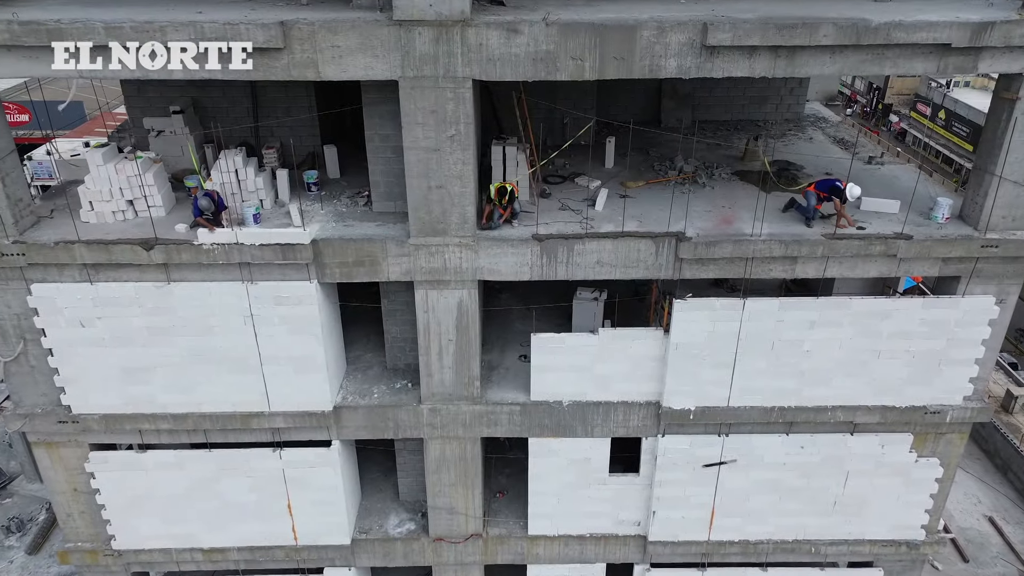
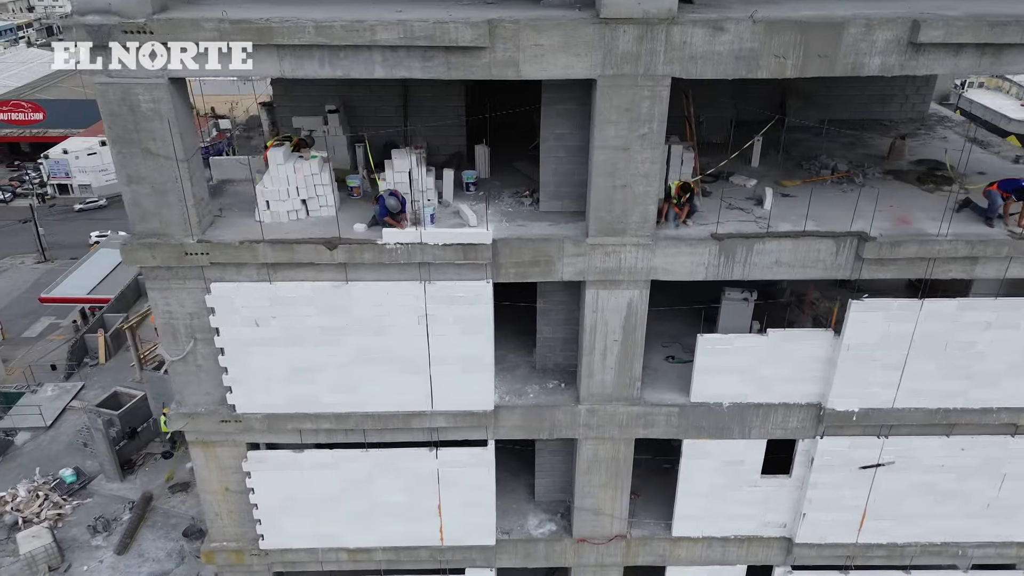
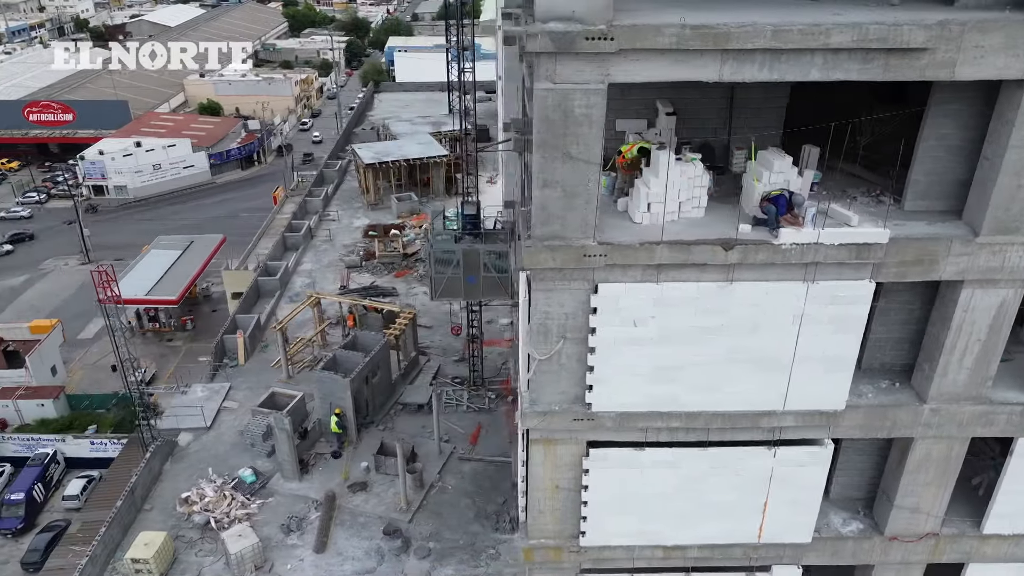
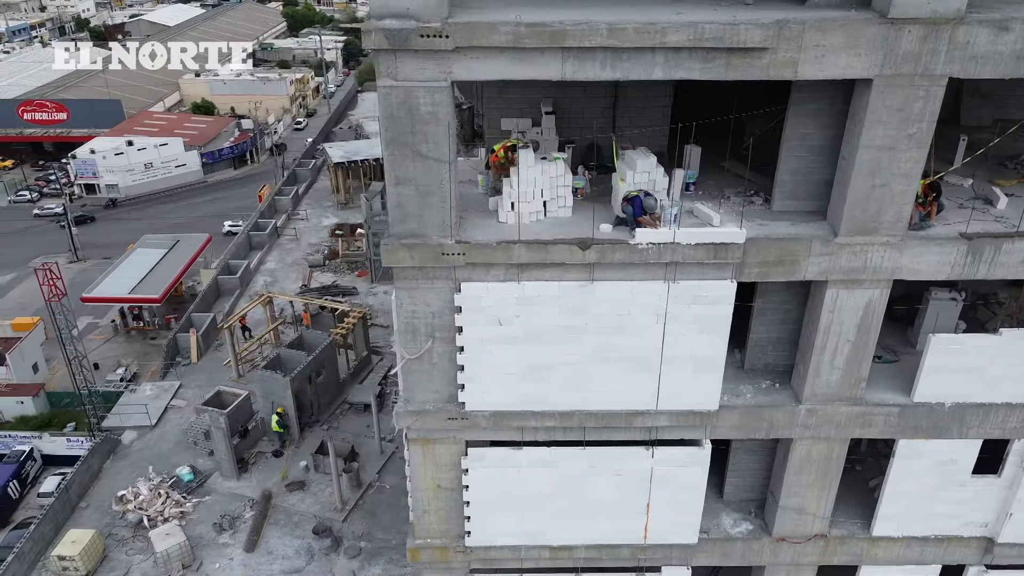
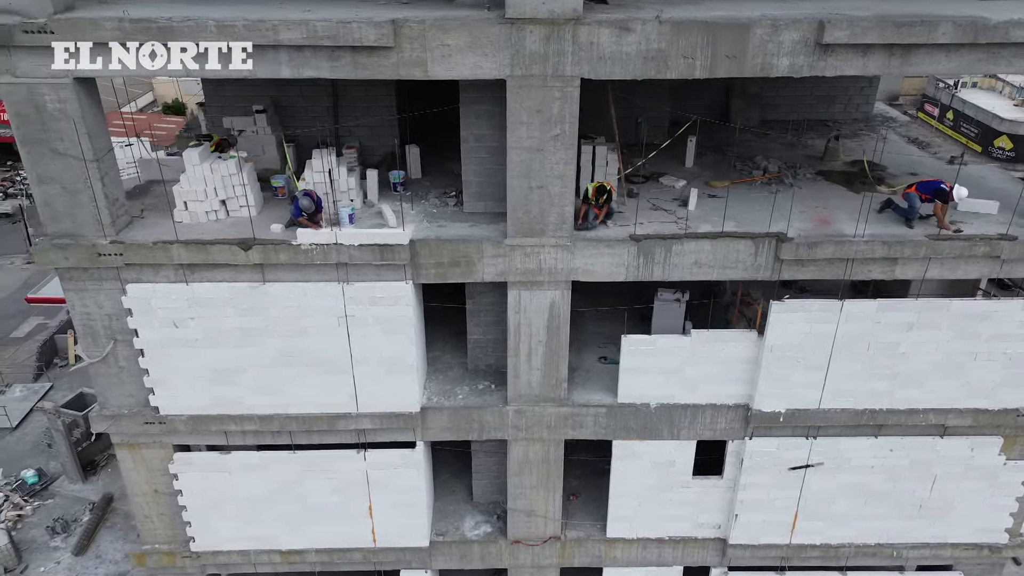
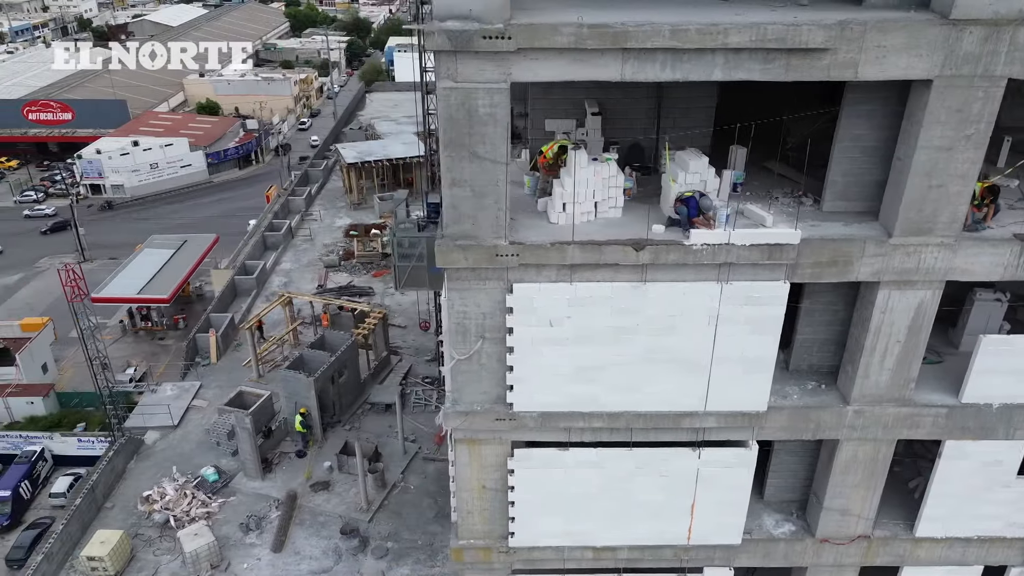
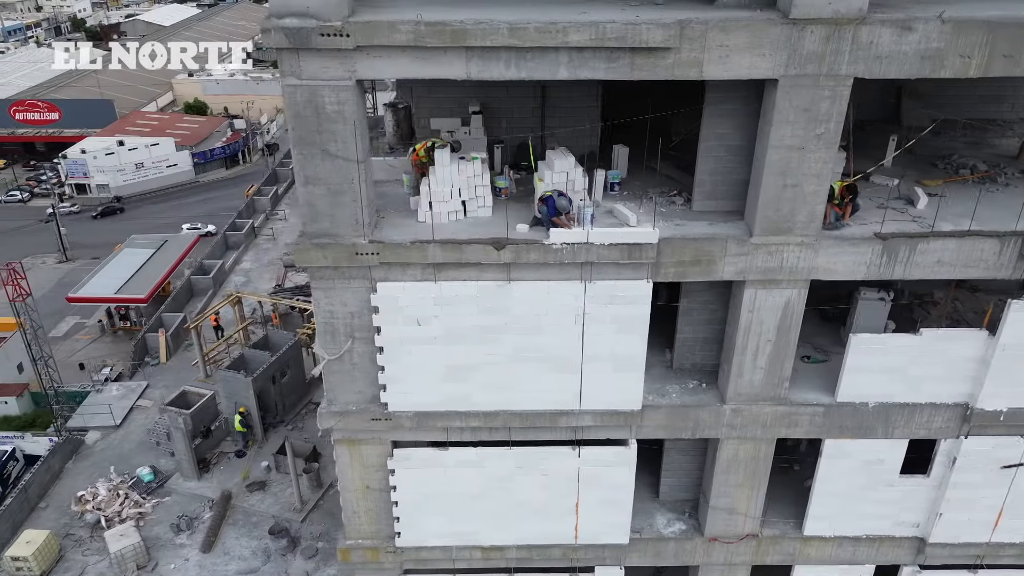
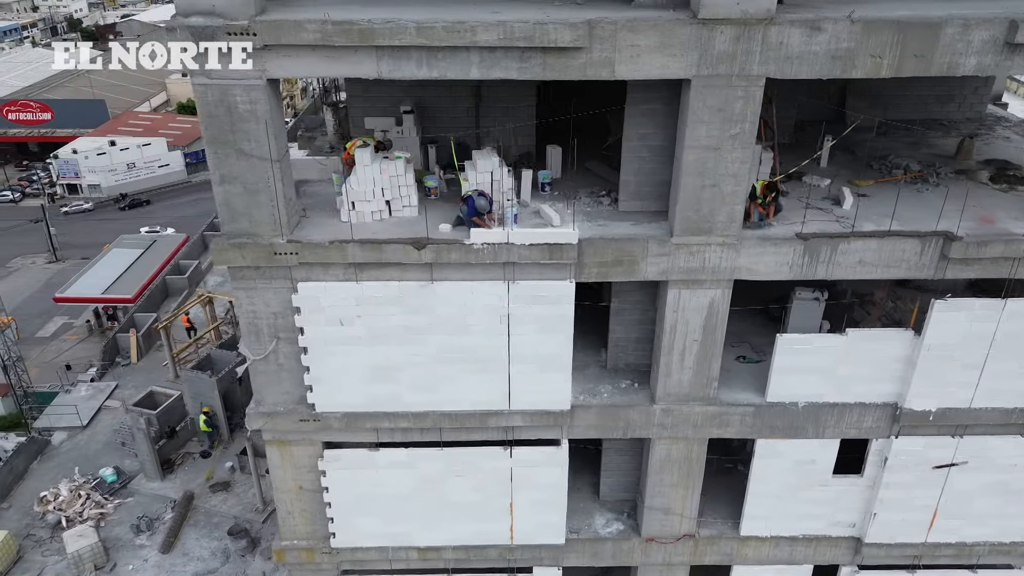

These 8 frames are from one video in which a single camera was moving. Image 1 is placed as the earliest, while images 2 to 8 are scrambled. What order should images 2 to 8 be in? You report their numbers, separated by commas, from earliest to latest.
5, 2, 8, 7, 4, 6, 3
